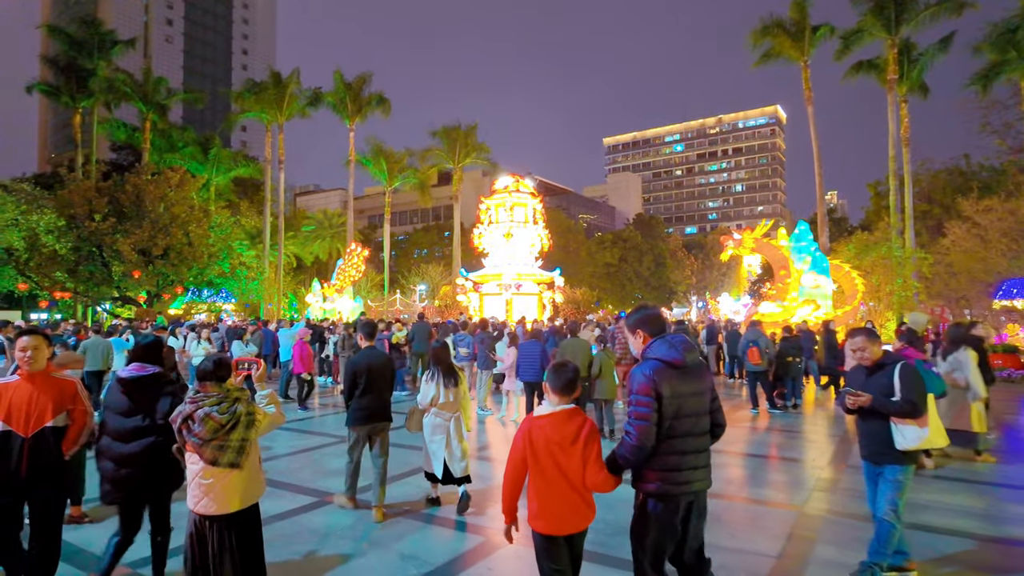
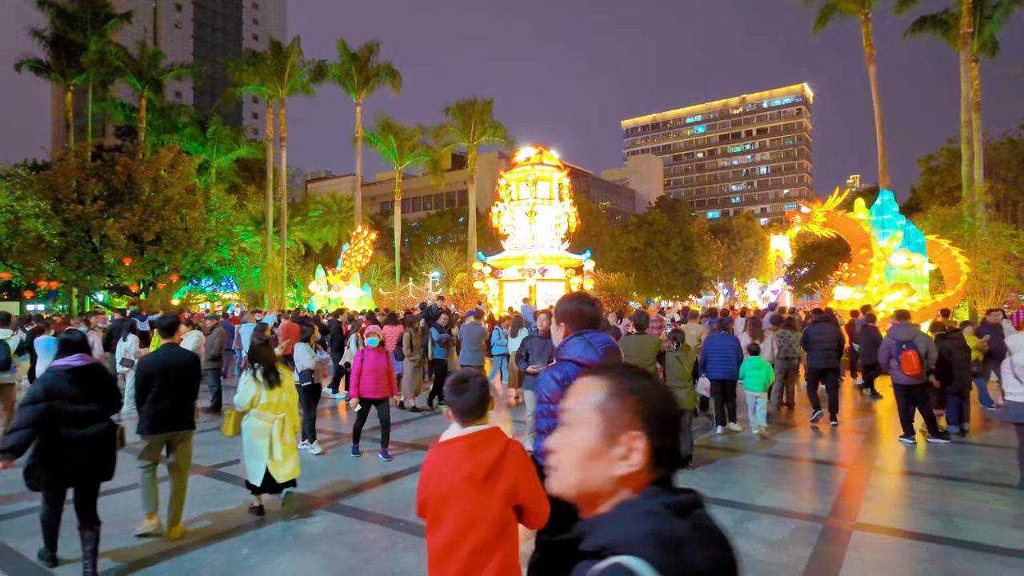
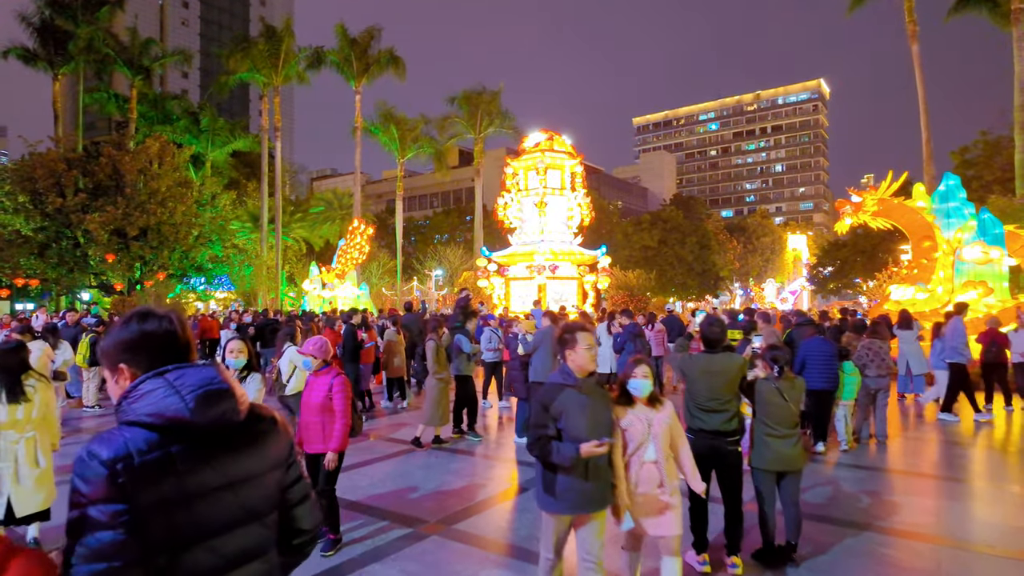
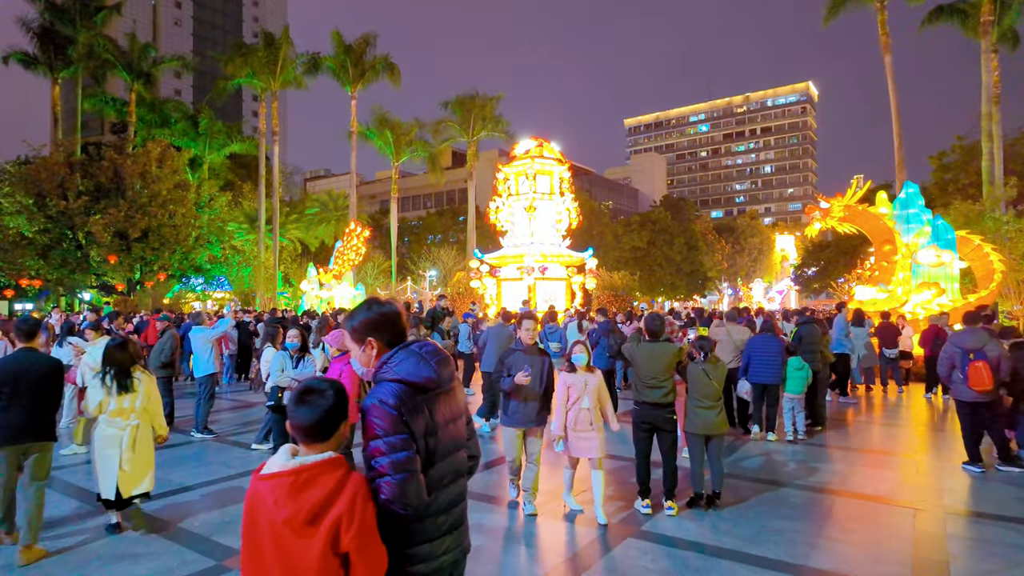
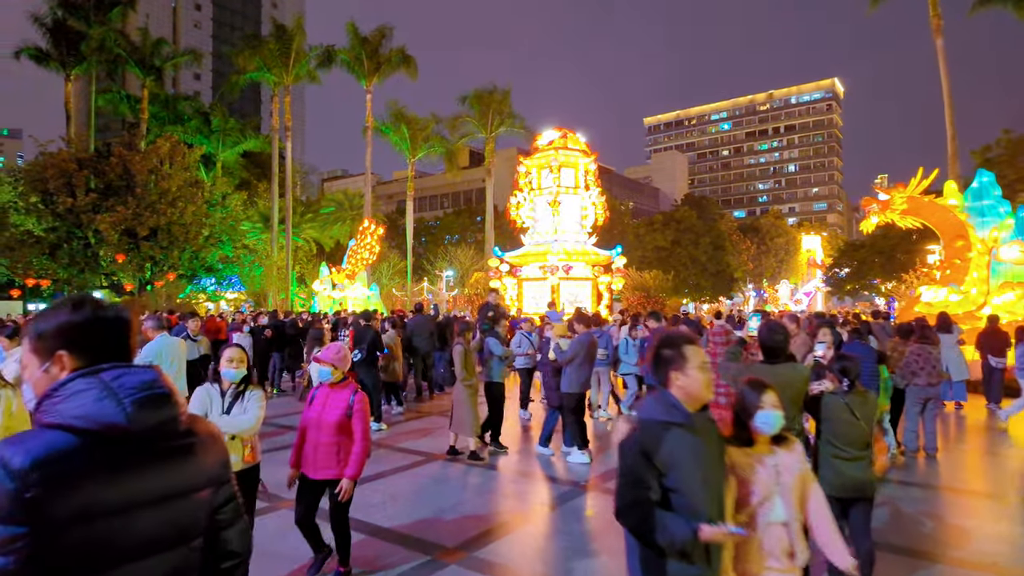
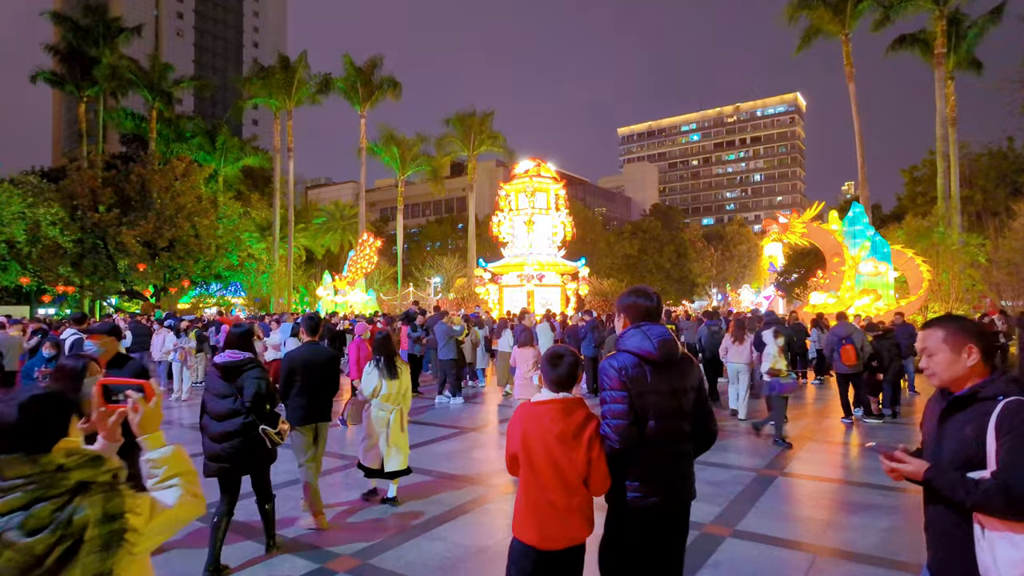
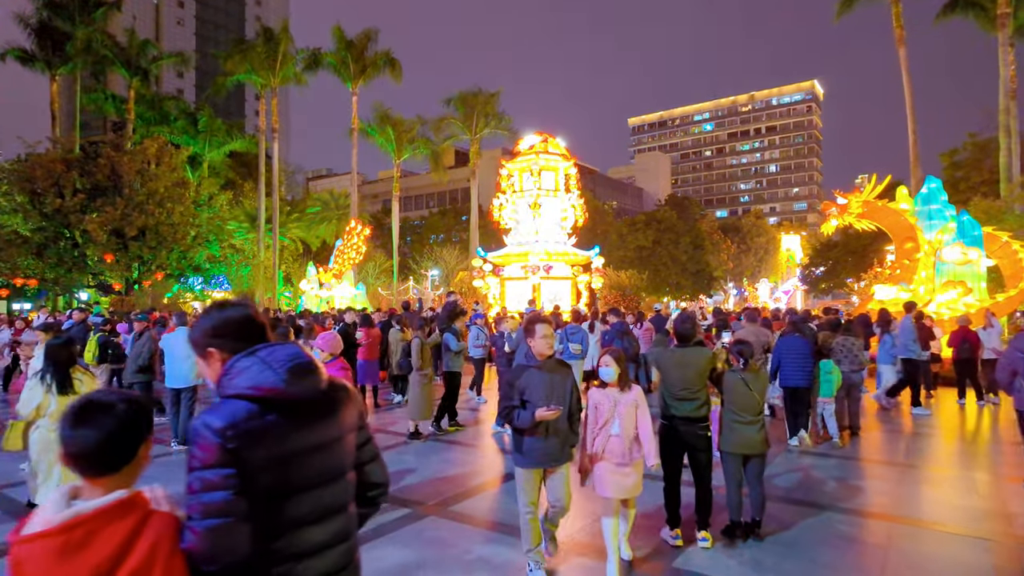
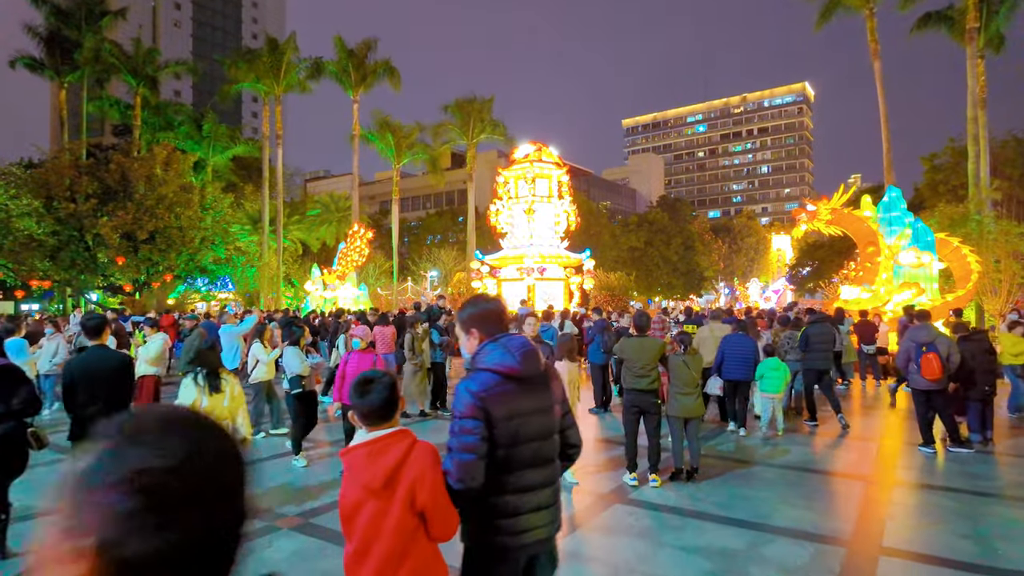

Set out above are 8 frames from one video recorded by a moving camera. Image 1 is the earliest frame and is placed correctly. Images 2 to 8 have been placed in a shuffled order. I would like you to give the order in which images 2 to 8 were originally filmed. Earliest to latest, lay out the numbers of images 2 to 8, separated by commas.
6, 2, 8, 4, 7, 3, 5
